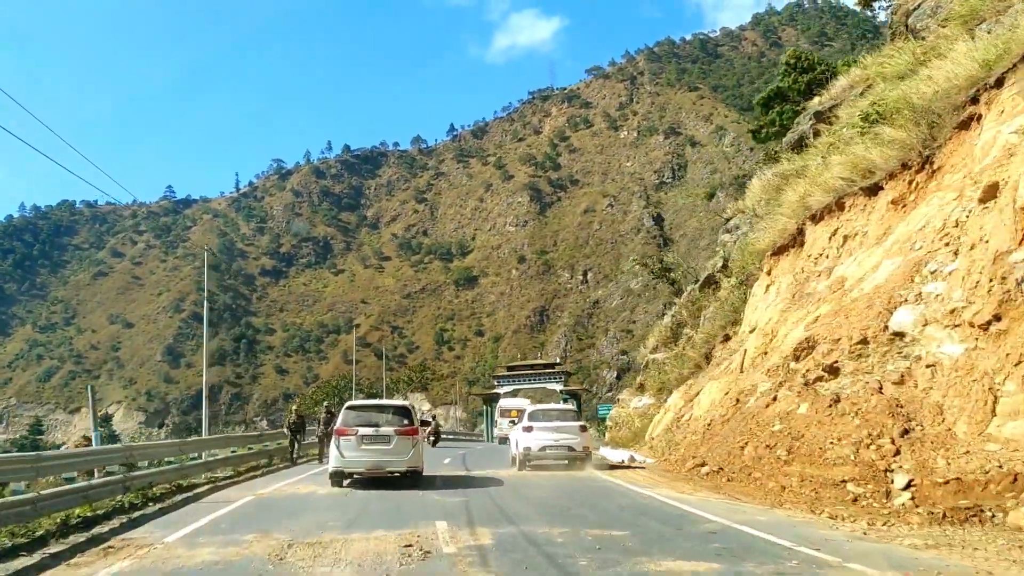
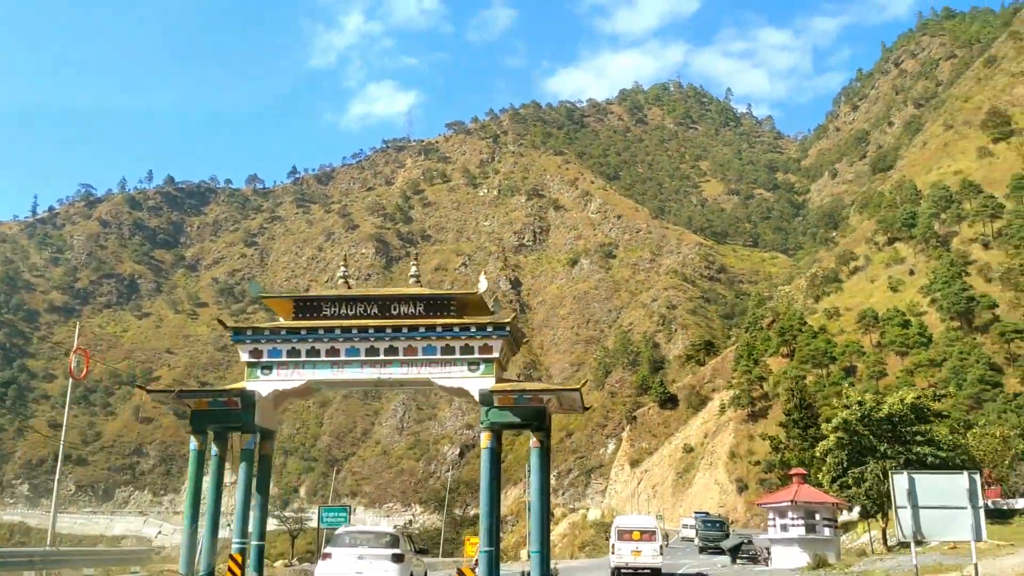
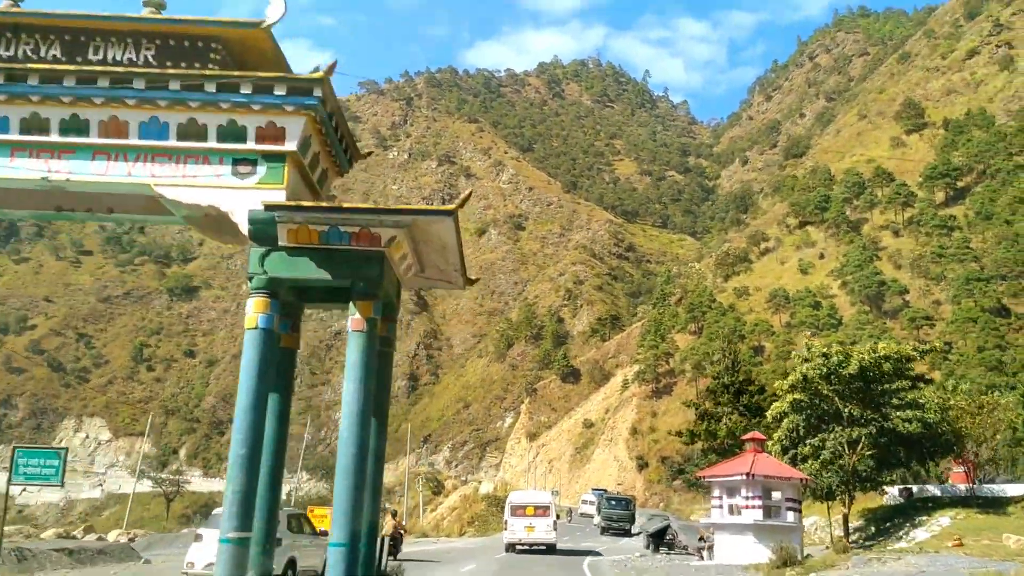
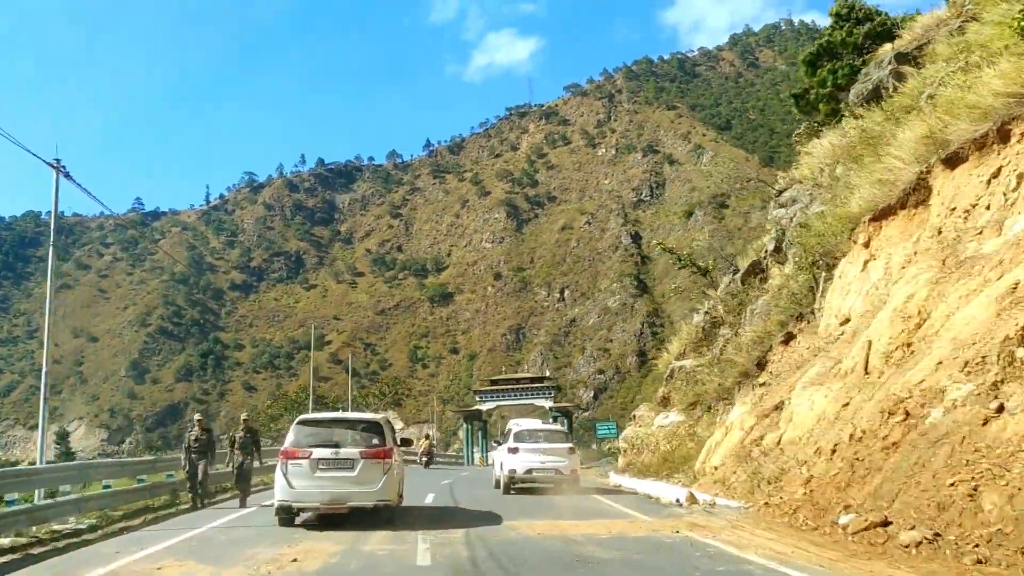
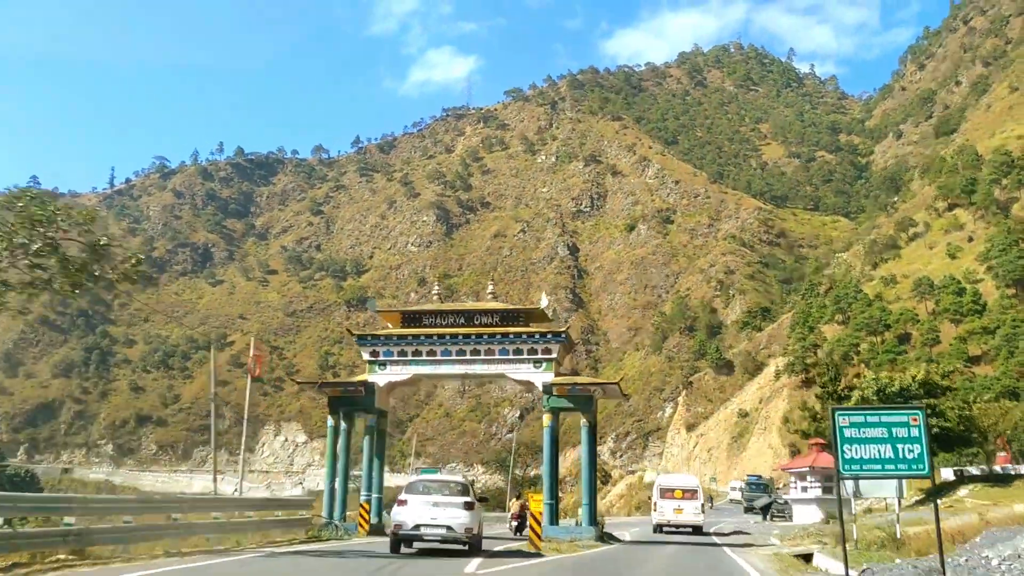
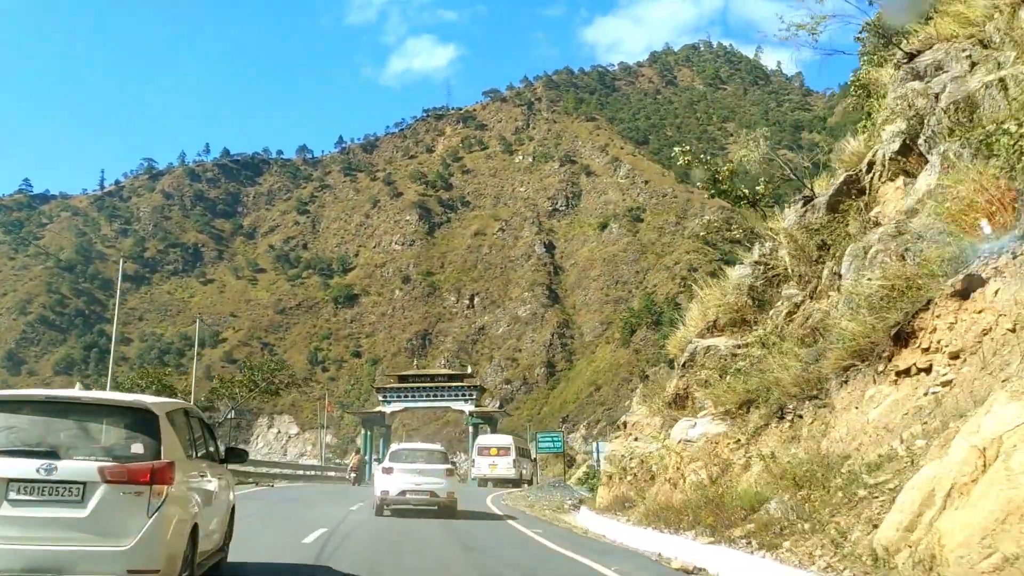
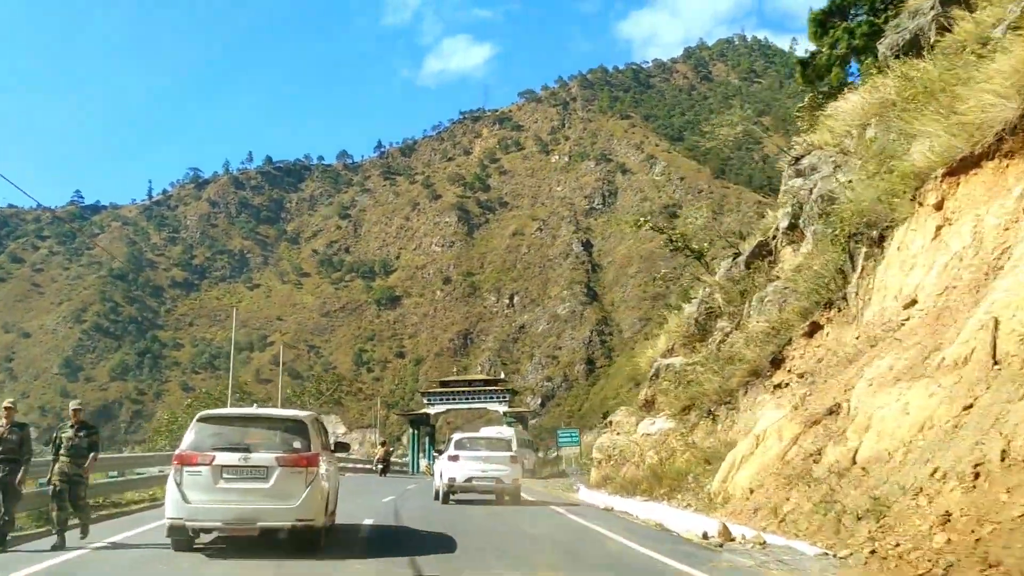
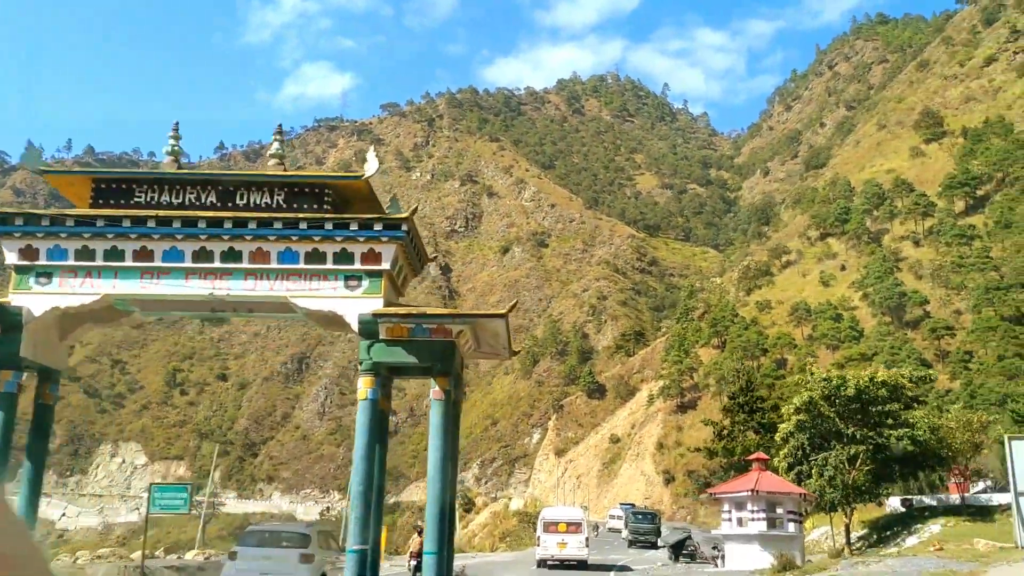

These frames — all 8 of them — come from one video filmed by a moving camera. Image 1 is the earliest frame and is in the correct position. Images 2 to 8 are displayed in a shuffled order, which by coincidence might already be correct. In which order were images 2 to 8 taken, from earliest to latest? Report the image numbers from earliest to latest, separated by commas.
4, 7, 6, 5, 2, 8, 3
